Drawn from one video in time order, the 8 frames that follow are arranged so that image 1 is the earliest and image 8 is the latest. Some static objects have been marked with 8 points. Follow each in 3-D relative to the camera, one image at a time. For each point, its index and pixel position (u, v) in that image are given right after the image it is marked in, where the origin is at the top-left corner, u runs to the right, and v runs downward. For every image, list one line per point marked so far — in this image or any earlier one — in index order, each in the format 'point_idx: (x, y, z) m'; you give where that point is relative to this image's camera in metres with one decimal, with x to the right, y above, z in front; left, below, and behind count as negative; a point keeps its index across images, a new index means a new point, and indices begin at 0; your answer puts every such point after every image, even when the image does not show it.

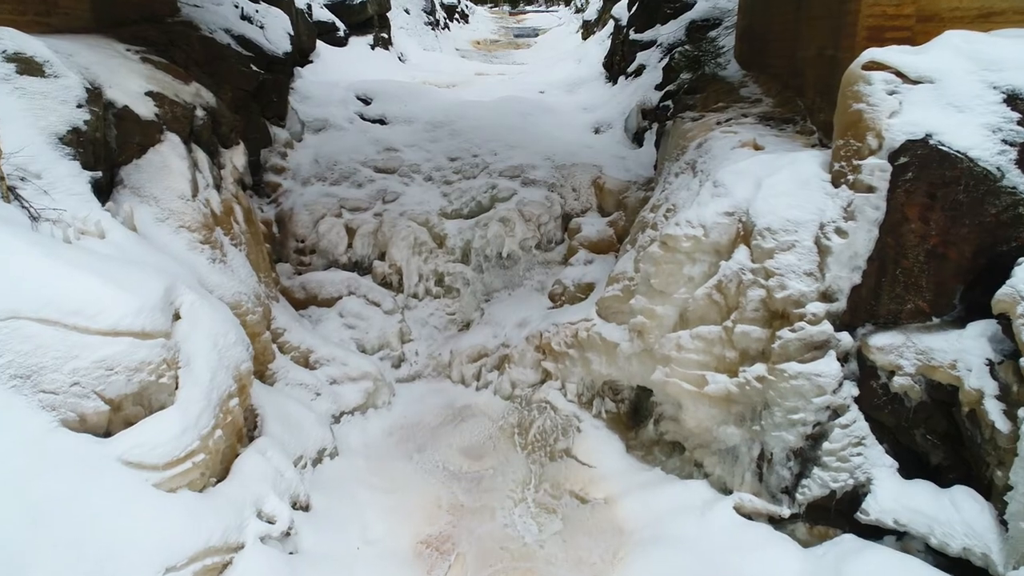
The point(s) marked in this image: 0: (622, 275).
0: (+1.0, +0.1, +4.8) m
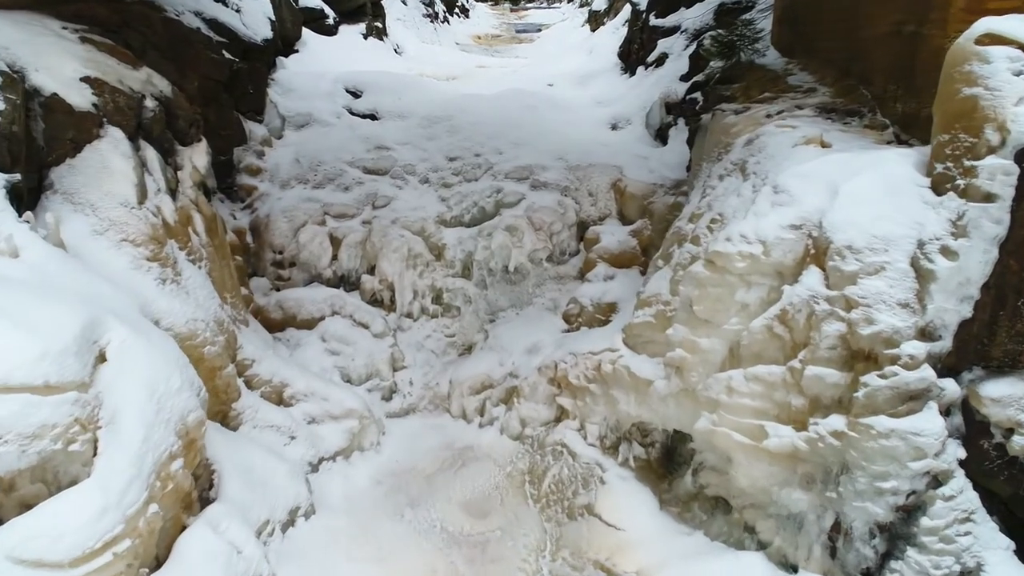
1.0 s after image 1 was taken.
0: (+1.1, -0.1, +4.1) m
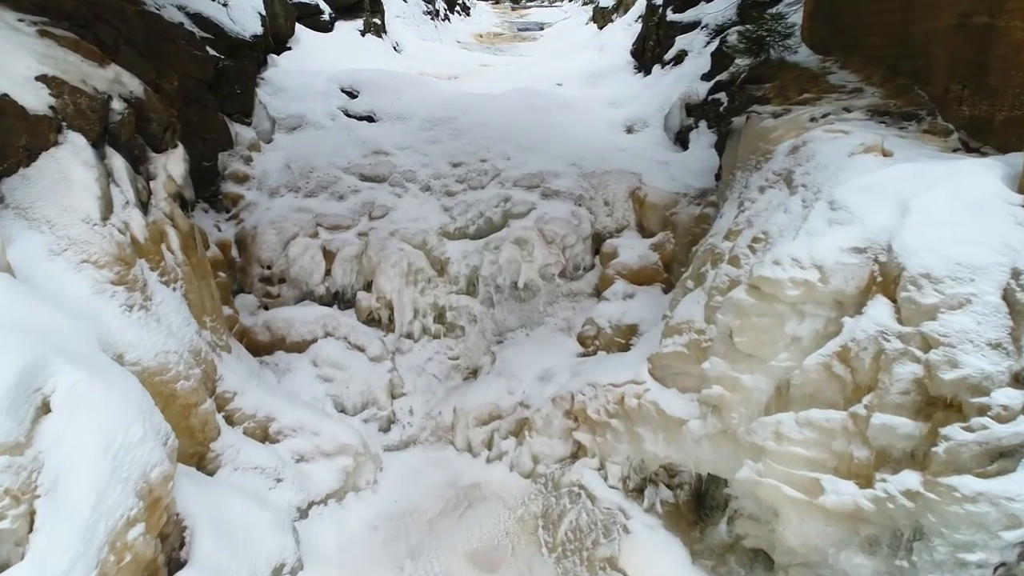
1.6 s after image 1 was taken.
0: (+1.2, -0.2, +3.6) m
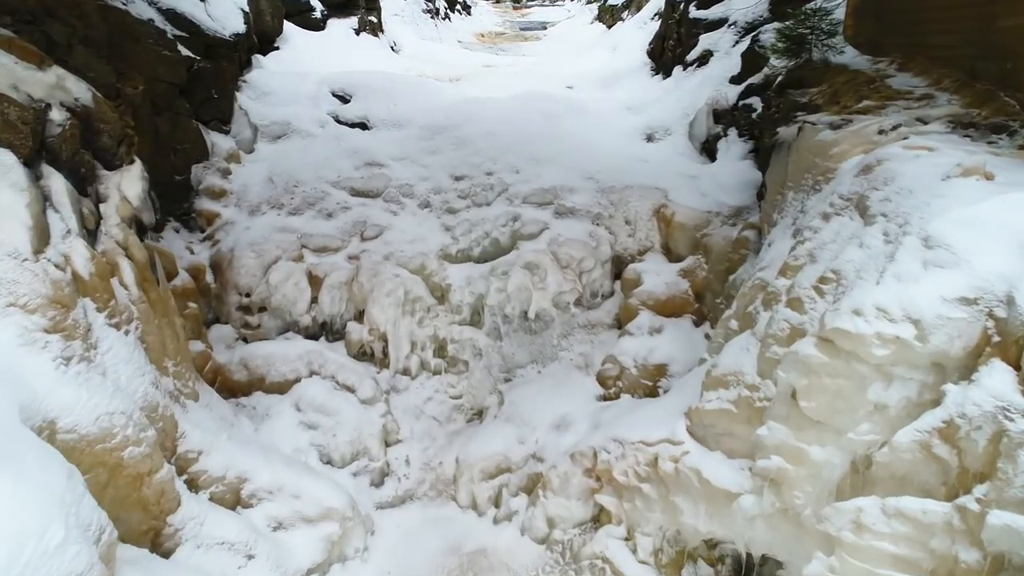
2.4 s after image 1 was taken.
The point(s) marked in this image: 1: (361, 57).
0: (+1.3, -0.5, +3.0) m
1: (-2.1, +3.2, +7.5) m
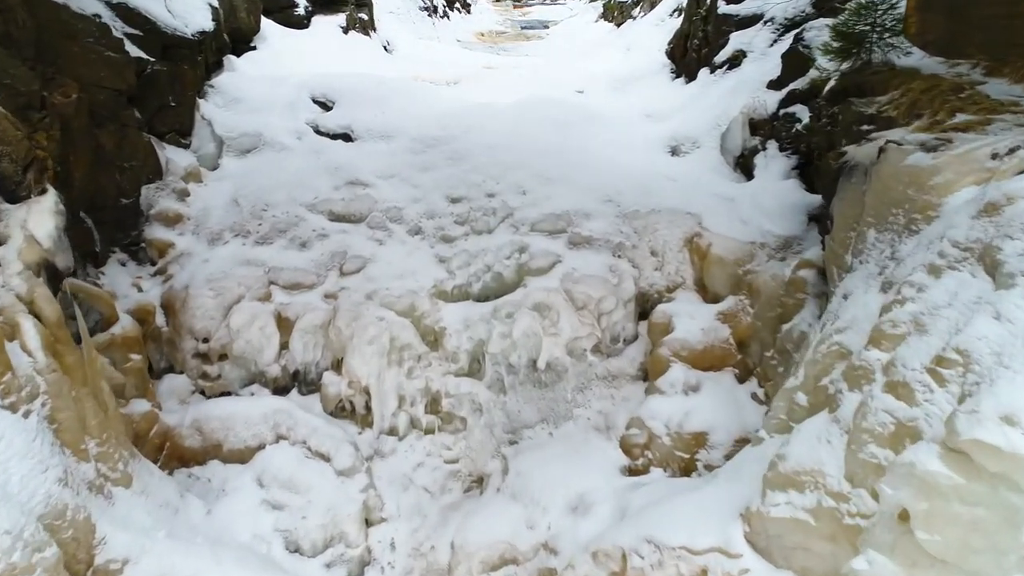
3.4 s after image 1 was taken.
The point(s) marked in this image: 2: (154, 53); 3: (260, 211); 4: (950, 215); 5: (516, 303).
0: (+1.3, -0.8, +2.3) m
1: (-2.1, +2.9, +6.8) m
2: (-2.9, +1.9, +4.4) m
3: (-2.0, +0.6, +4.2) m
4: (+1.9, +0.3, +2.3) m
5: (0.0, -0.1, +3.8) m
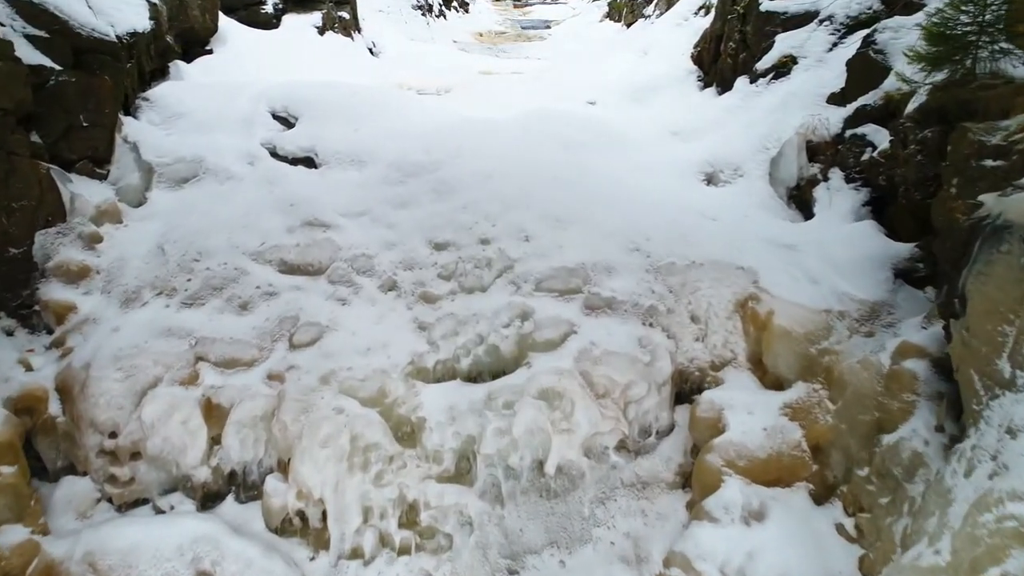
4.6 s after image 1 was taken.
0: (+1.3, -1.2, +1.4) m
1: (-2.1, +2.5, +5.9) m
2: (-2.9, +1.5, +3.5) m
3: (-2.0, +0.2, +3.3) m
4: (+1.9, -0.1, +1.4) m
5: (0.0, -0.5, +2.9) m
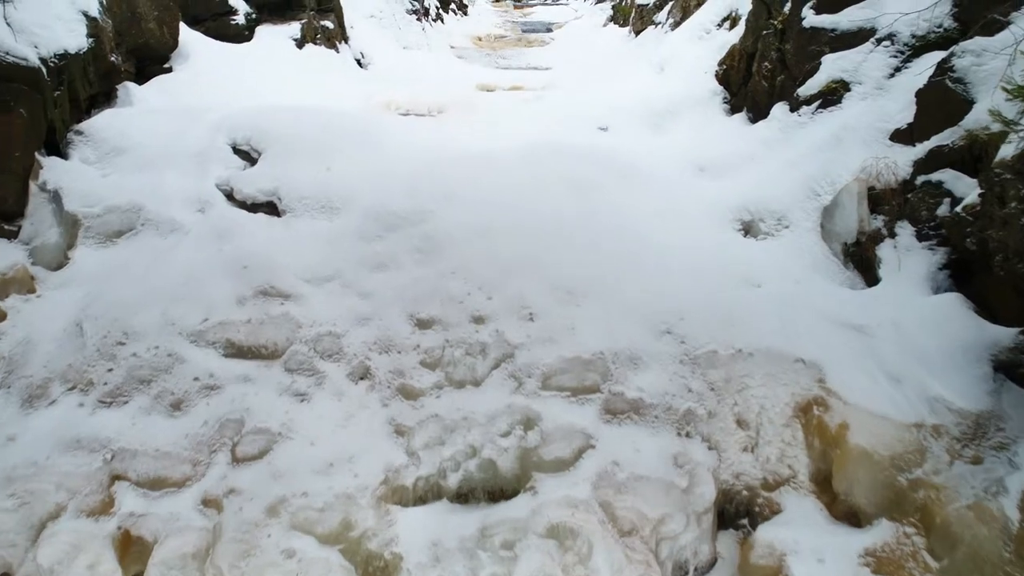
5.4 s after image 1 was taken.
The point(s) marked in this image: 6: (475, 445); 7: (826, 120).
0: (+1.3, -1.7, +0.8) m
1: (-2.0, +2.0, +5.2) m
2: (-2.9, +1.0, +2.9) m
3: (-2.0, -0.3, +2.7) m
4: (+1.9, -0.6, +0.8) m
5: (0.0, -1.0, +2.3) m
6: (-0.2, -0.7, +2.4) m
7: (+2.0, +1.1, +3.5) m
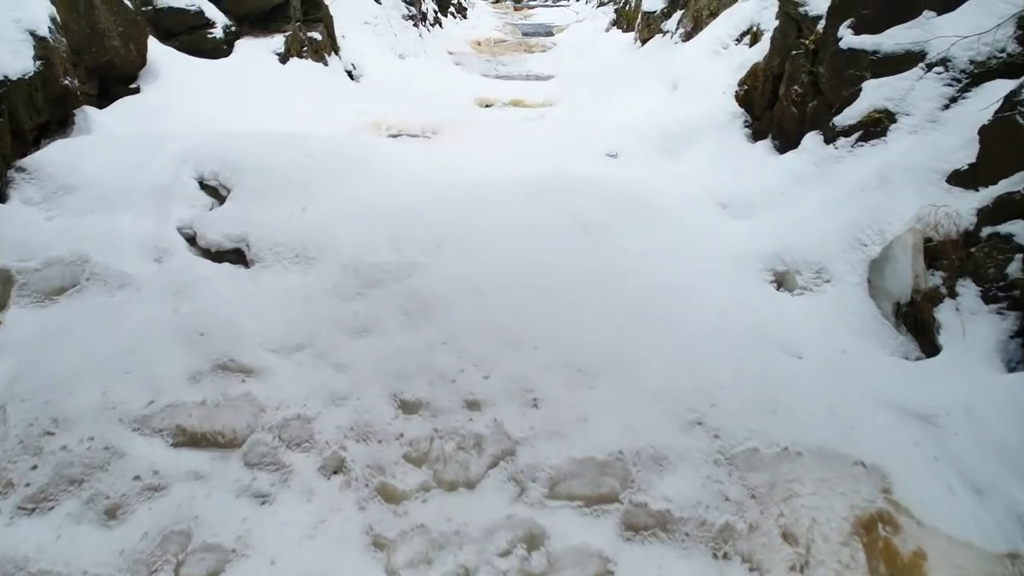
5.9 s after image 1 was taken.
0: (+1.3, -2.0, +0.4) m
1: (-2.0, +1.7, +4.8) m
2: (-2.9, +0.7, +2.4) m
3: (-2.0, -0.6, +2.3) m
4: (+1.9, -0.9, +0.4) m
5: (0.0, -1.3, +1.9) m
6: (-0.2, -1.0, +2.0) m
7: (+2.0, +0.8, +3.1) m
